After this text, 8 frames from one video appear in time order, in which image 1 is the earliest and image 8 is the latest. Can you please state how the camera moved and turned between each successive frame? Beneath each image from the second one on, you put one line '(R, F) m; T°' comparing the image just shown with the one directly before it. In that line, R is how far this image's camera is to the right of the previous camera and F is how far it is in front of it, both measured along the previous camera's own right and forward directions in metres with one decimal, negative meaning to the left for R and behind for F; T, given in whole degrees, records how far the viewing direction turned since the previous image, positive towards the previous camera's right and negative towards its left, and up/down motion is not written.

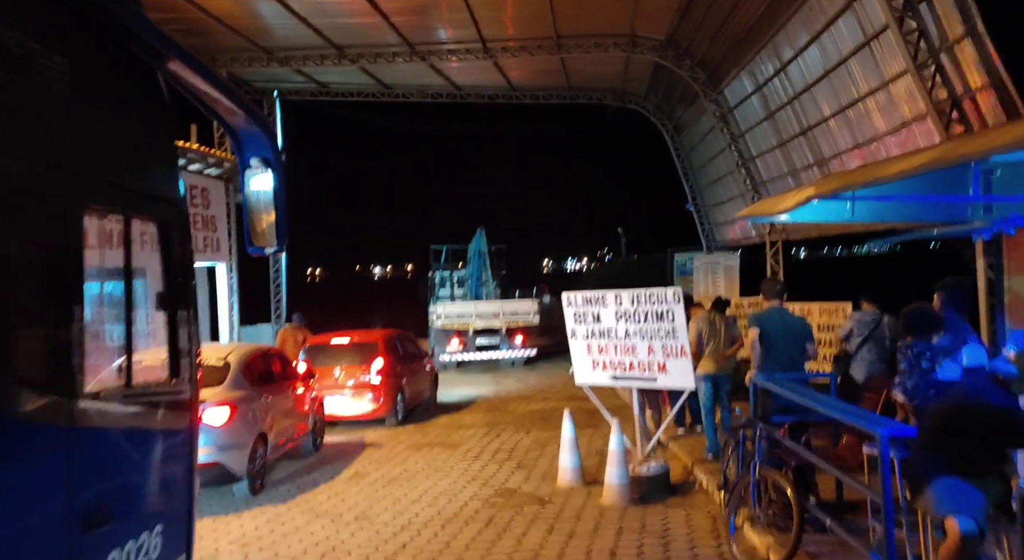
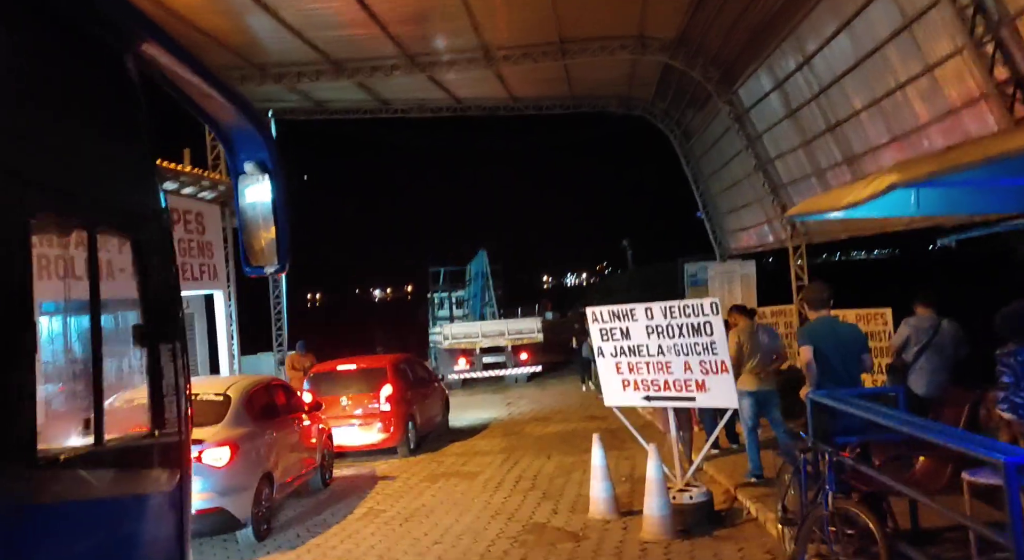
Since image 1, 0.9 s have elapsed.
(-0.2, +0.8) m; 0°
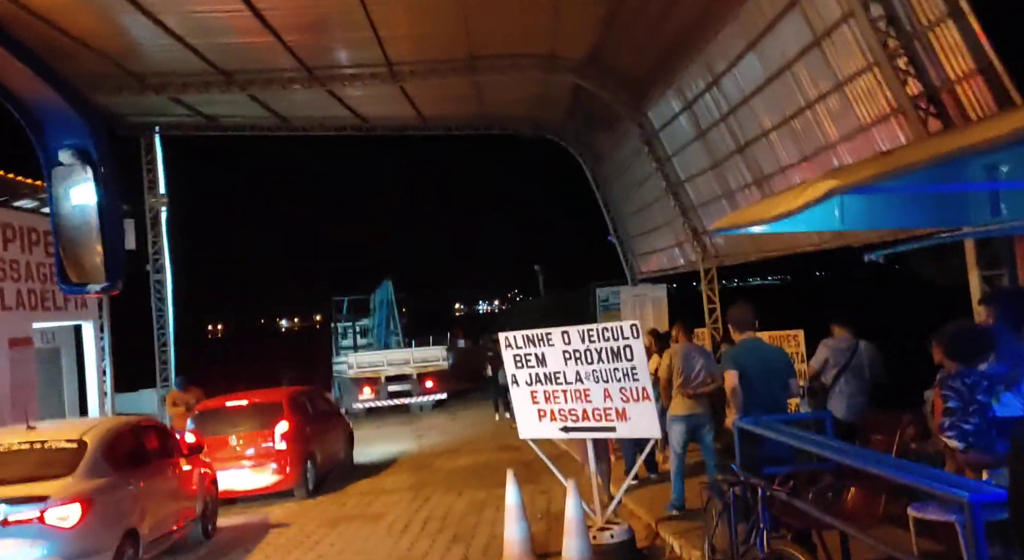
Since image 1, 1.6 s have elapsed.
(+0.1, +0.7) m; +6°
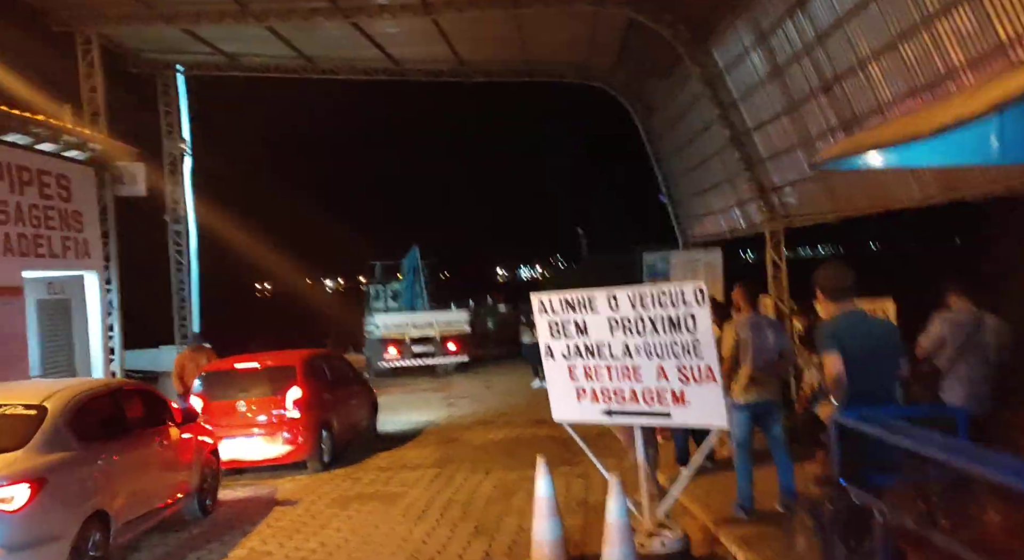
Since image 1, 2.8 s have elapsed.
(0.0, +1.4) m; -3°
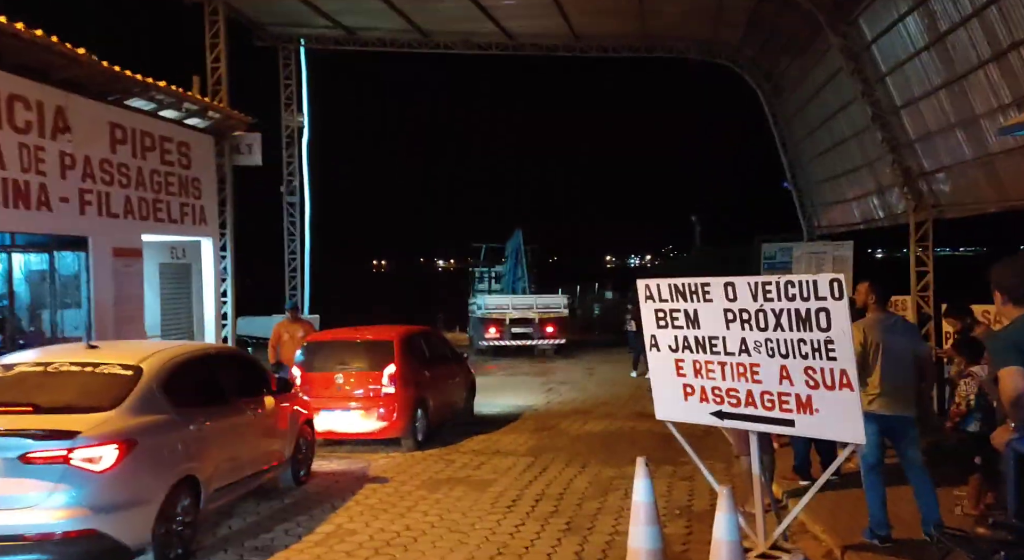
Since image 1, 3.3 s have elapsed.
(0.0, +0.4) m; -7°
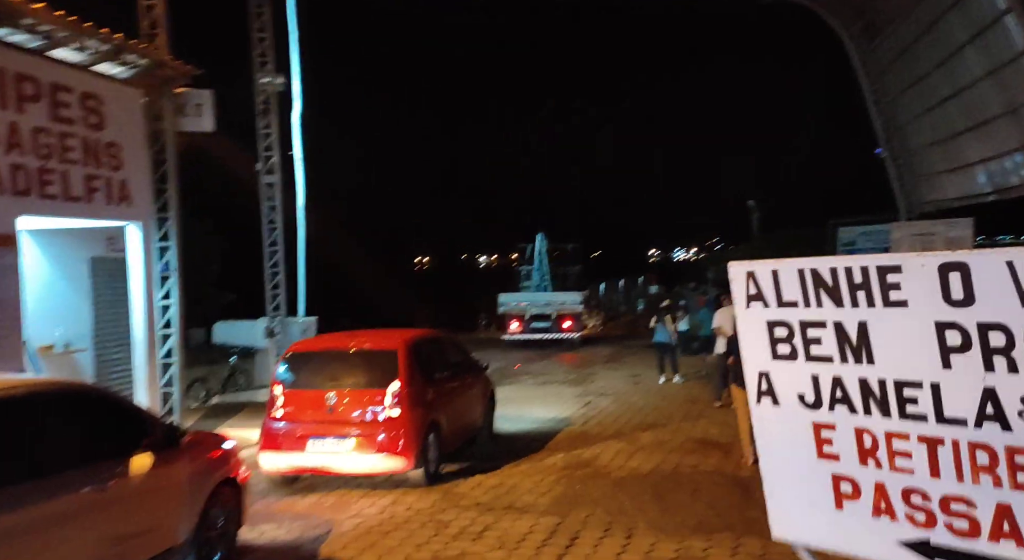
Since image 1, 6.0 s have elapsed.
(+0.3, +3.2) m; -3°
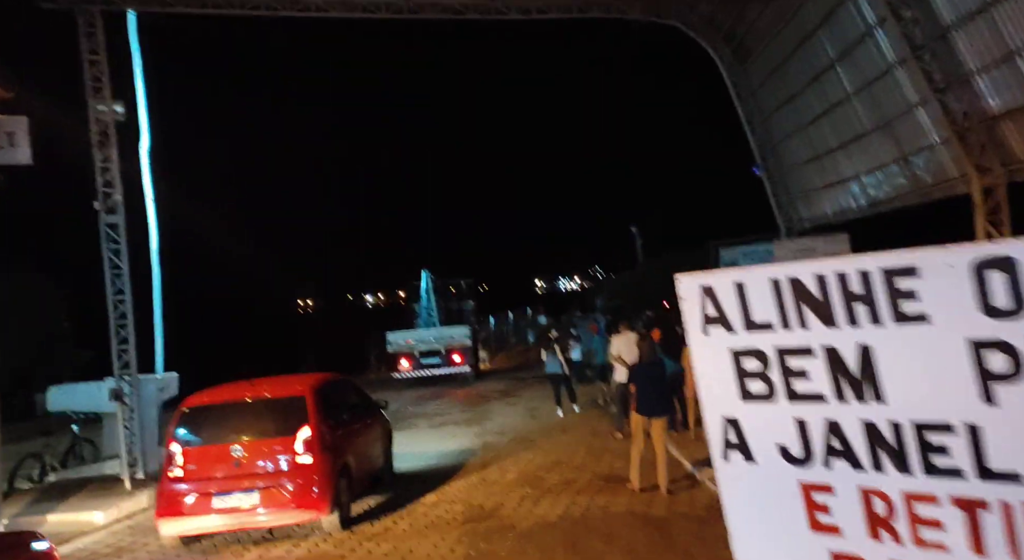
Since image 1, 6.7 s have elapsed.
(0.0, +0.9) m; +7°
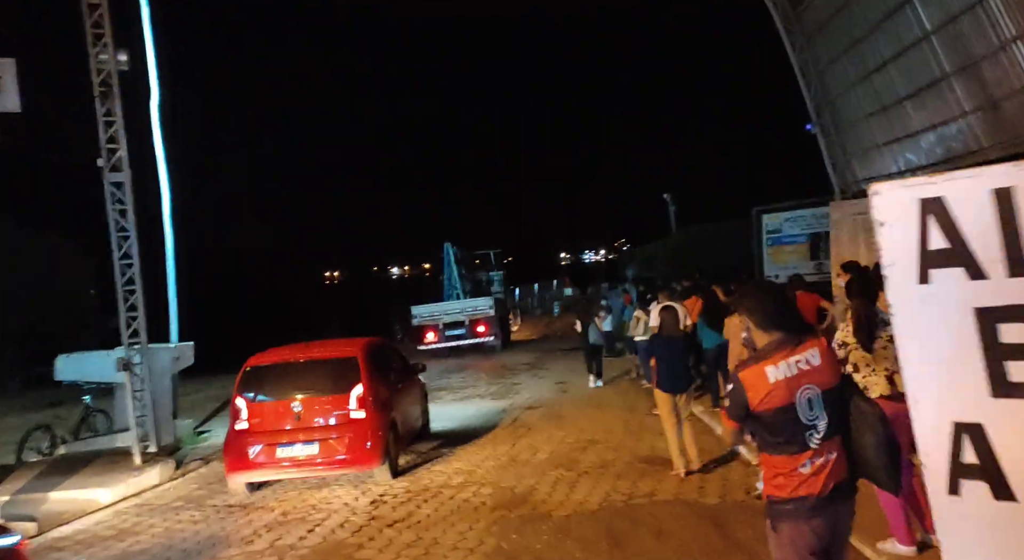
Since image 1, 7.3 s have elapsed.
(-0.1, +1.0) m; -2°
